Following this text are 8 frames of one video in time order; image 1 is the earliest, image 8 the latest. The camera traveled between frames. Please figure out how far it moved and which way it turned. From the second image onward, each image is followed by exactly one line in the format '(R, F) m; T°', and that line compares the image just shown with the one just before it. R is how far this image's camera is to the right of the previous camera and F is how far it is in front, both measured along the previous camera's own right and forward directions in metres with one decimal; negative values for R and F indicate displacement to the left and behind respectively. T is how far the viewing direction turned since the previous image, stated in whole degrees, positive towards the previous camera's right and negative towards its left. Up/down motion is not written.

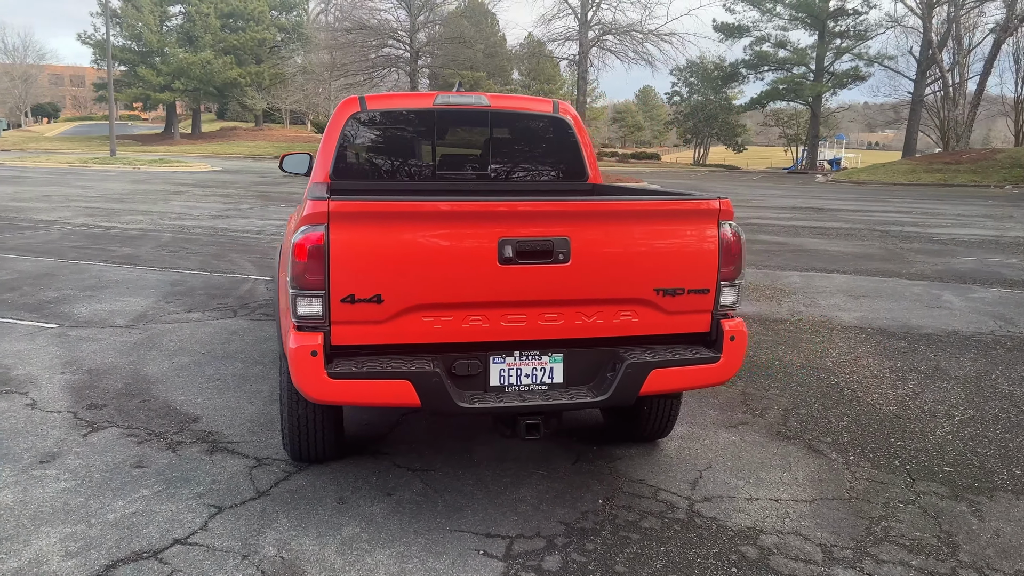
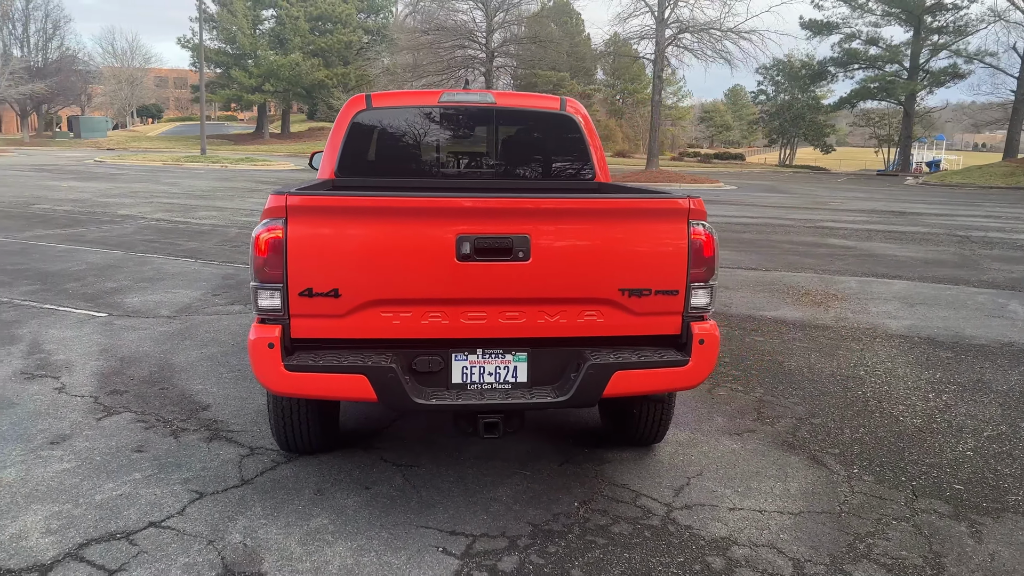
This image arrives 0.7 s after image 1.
(+0.4, 0.0) m; -6°
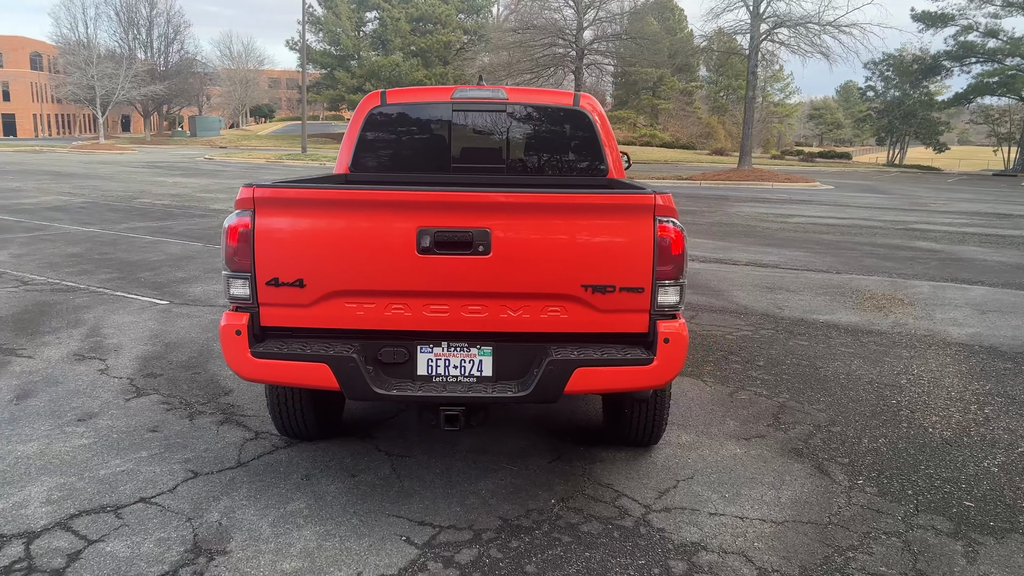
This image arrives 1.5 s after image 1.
(+0.5, 0.0) m; -7°
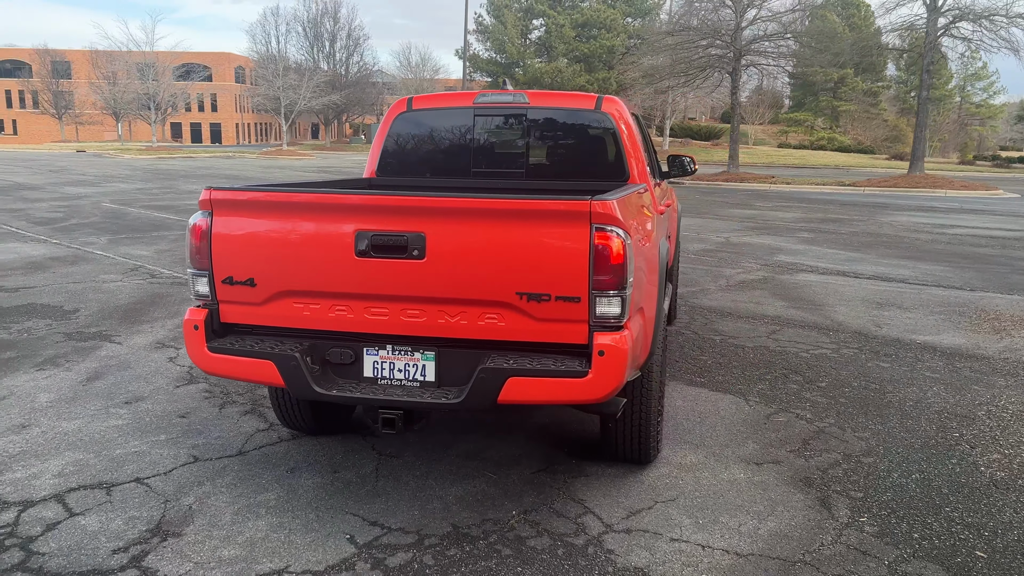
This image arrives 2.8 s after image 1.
(+0.8, +0.1) m; -11°
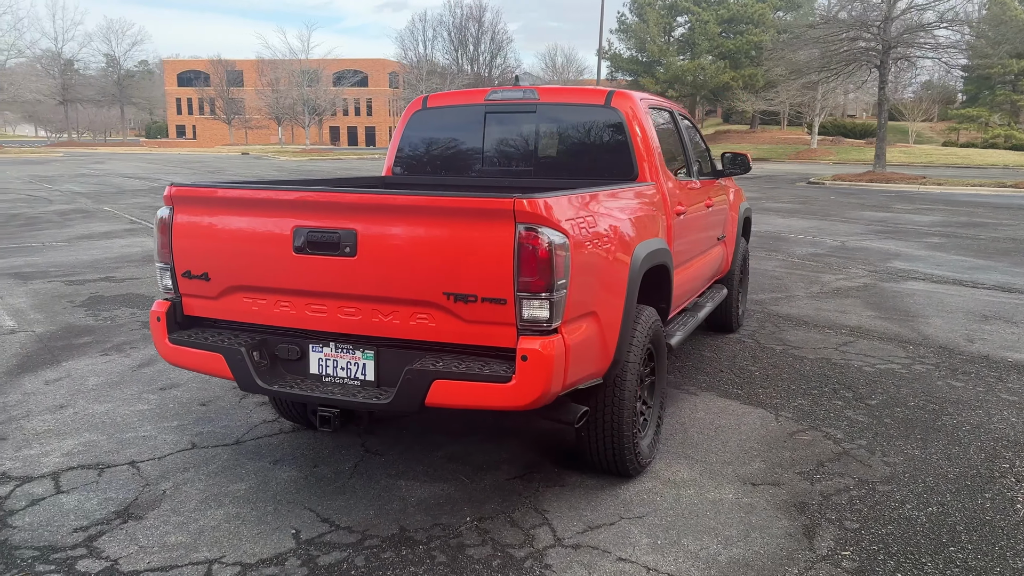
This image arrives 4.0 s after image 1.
(+0.7, +0.2) m; -10°
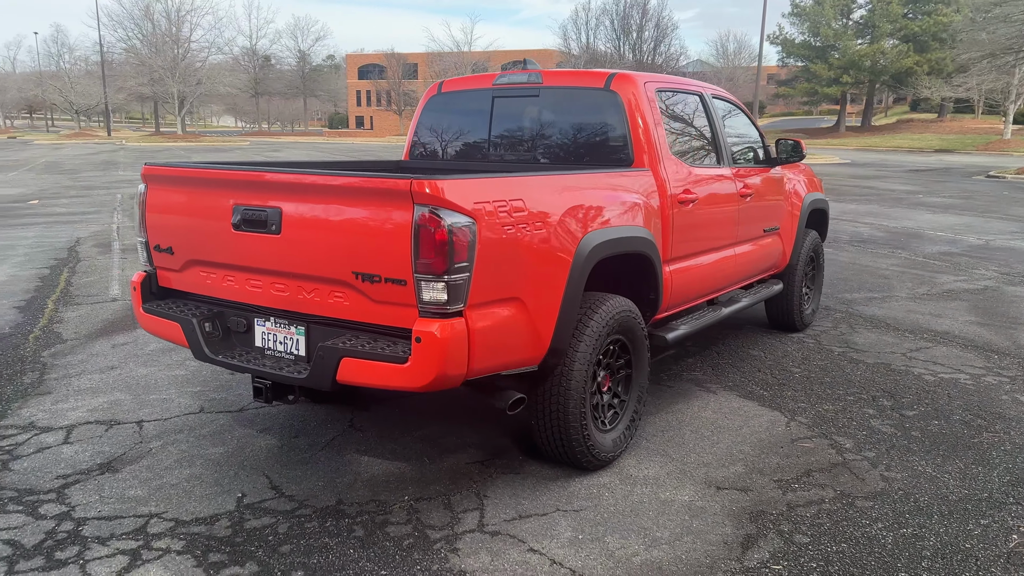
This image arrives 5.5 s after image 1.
(+0.8, +0.1) m; -11°
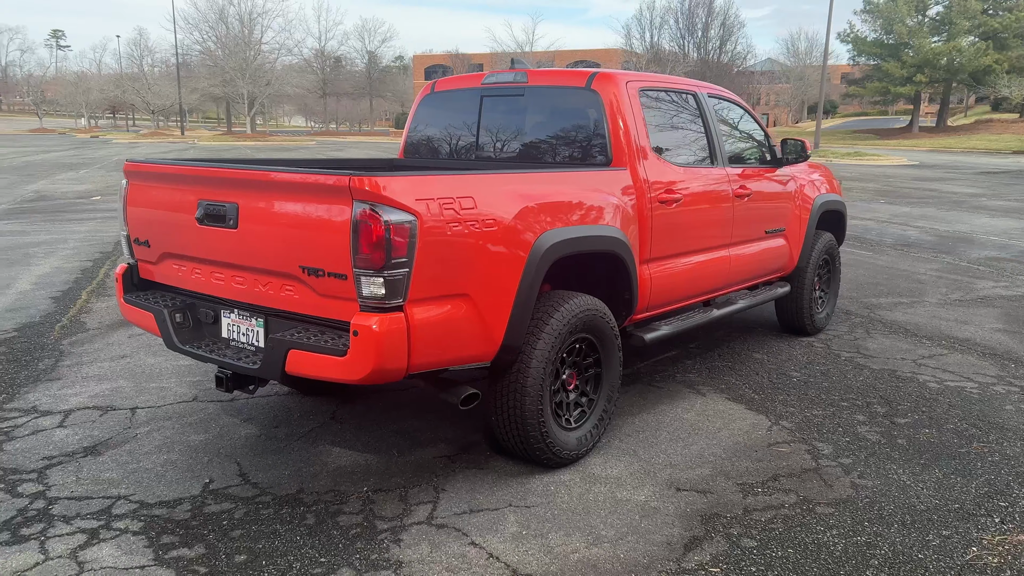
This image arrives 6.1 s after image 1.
(+0.4, 0.0) m; -4°
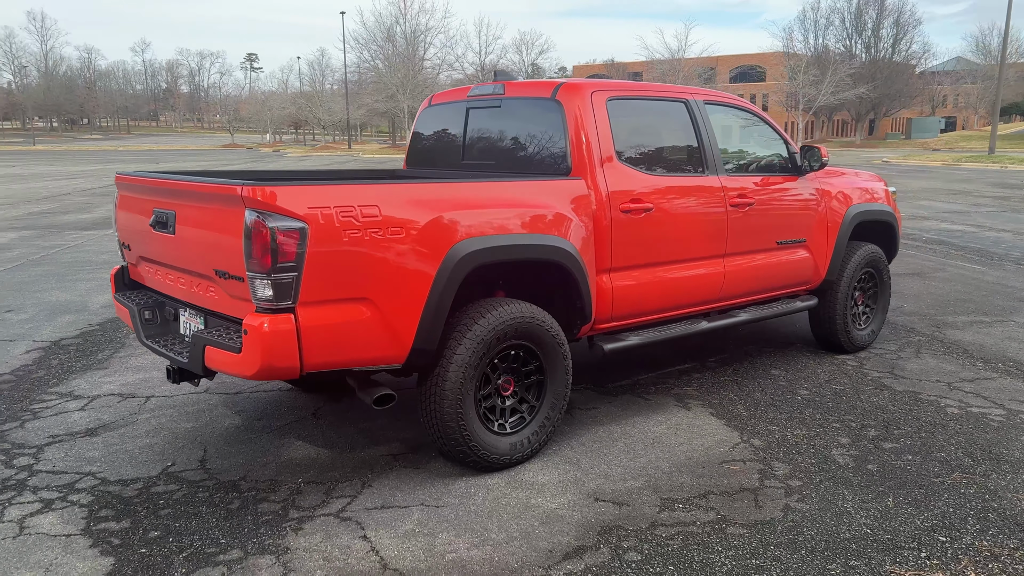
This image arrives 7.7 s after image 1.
(+0.9, 0.0) m; -11°
